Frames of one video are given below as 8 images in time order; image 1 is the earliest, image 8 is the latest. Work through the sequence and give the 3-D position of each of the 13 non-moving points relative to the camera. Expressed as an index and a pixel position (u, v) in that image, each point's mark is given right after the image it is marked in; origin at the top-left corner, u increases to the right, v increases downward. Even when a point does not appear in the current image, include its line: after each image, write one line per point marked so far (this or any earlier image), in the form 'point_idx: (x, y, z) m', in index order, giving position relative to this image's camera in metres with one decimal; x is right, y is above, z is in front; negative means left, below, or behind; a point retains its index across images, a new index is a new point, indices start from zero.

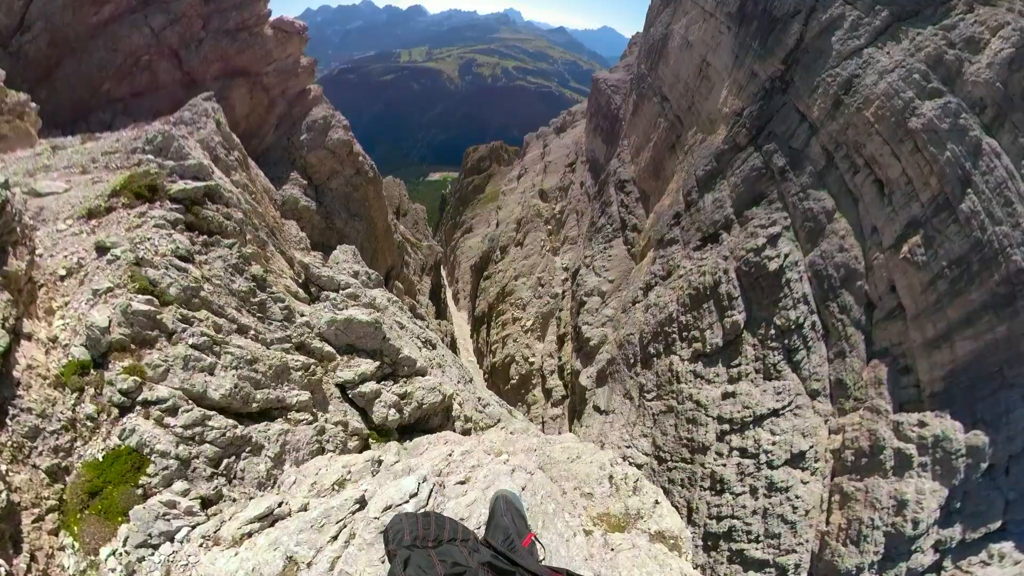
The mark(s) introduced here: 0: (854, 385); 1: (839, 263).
0: (+9.2, -2.7, +14.4) m
1: (+8.7, +0.3, +14.0) m
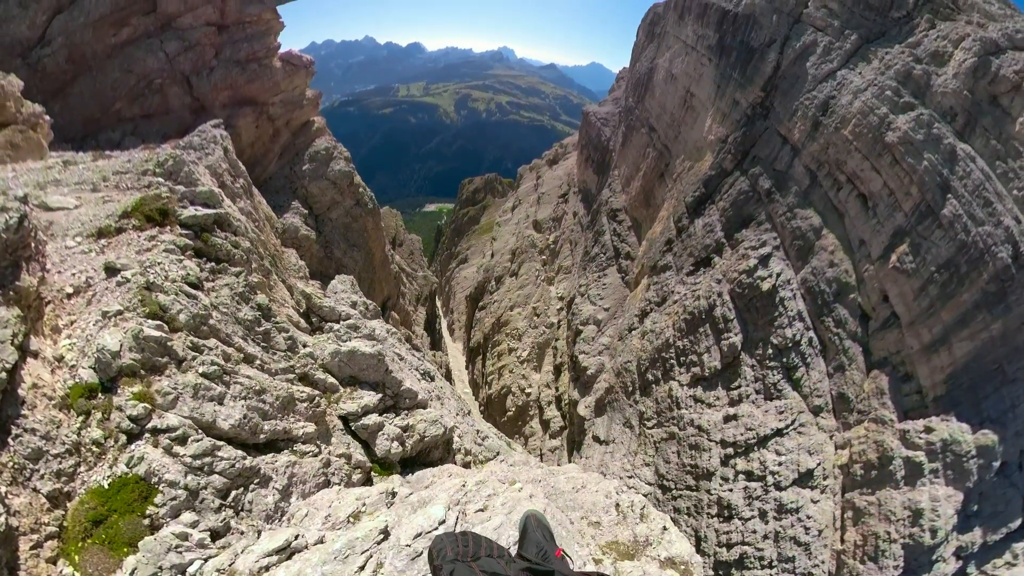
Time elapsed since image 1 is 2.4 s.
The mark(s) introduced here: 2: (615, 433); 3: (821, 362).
0: (+9.2, -3.0, +14.2) m
1: (+8.6, 0.0, +14.2) m
2: (+3.7, -5.1, +19.5) m
3: (+8.7, -2.2, +14.9) m
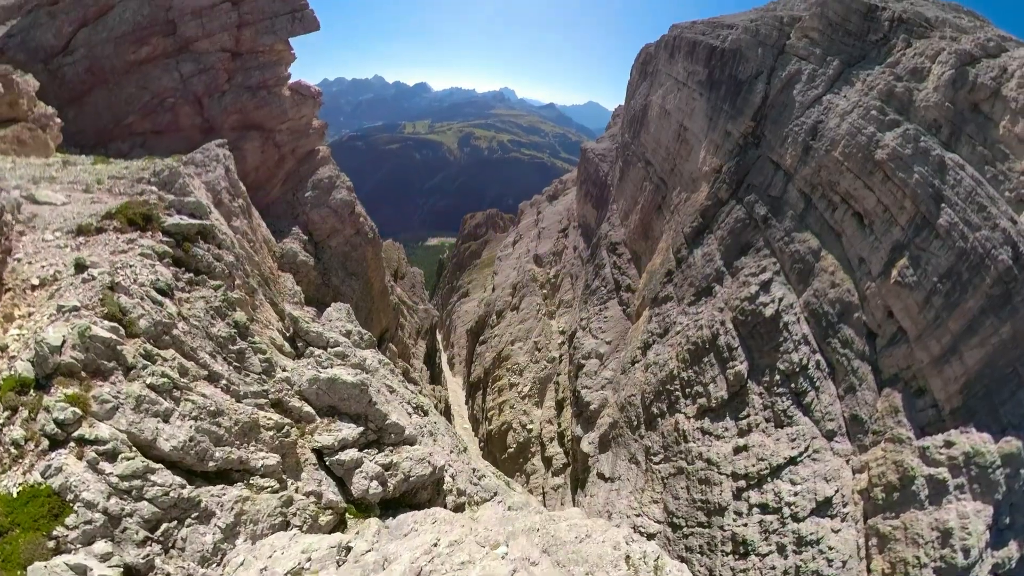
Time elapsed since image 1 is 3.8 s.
0: (+9.2, -3.4, +13.7) m
1: (+8.6, -0.4, +14.0) m
2: (+3.7, -6.2, +18.7) m
3: (+8.7, -2.7, +14.4) m
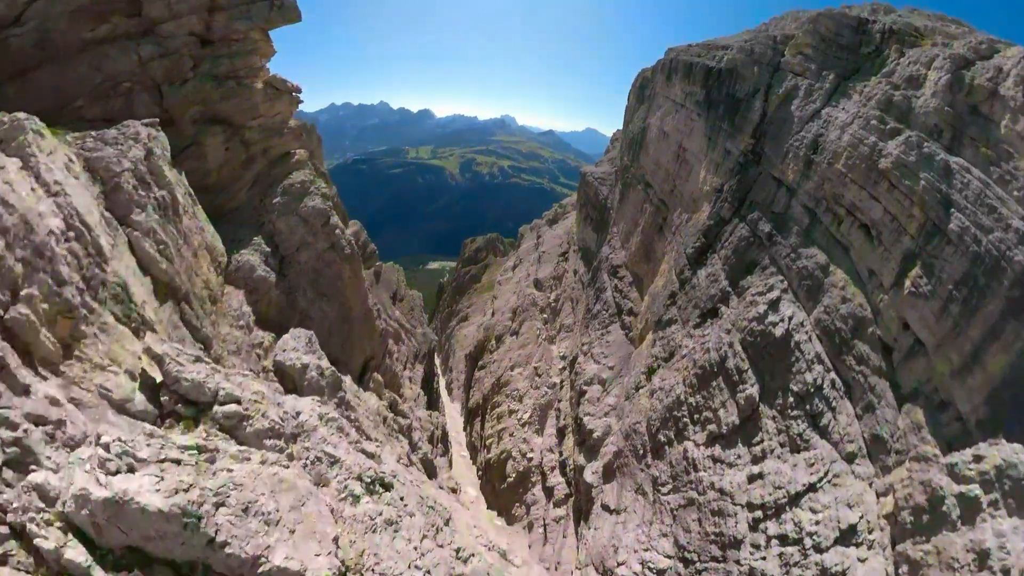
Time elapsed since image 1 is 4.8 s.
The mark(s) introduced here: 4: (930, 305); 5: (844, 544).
0: (+9.2, -3.6, +12.8) m
1: (+8.6, -0.7, +13.5) m
2: (+3.7, -6.9, +17.6) m
3: (+8.6, -3.0, +13.7) m
4: (+9.6, -0.4, +12.3) m
5: (+7.8, -6.0, +12.6) m
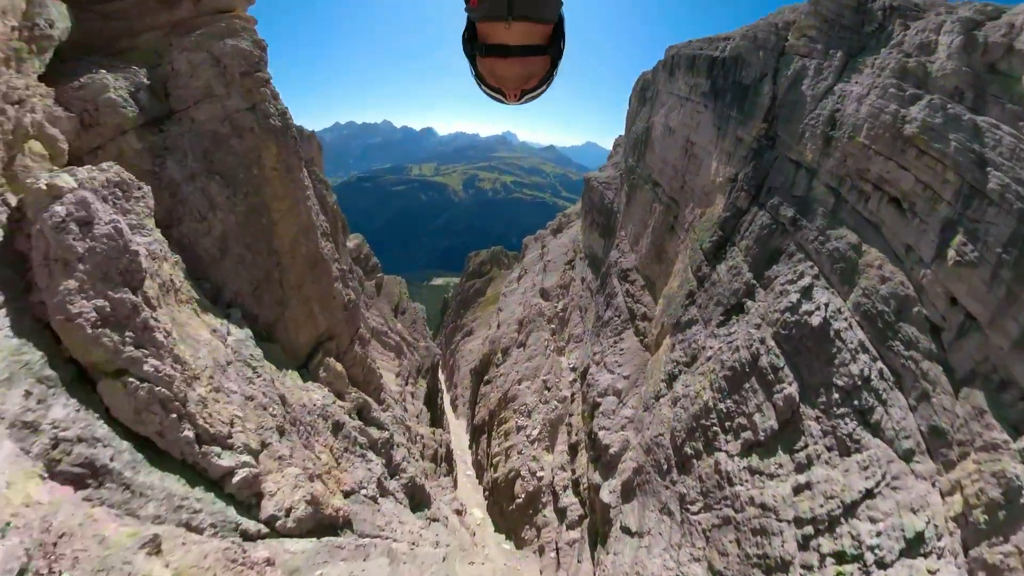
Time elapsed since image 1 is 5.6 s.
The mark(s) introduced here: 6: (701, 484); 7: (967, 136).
0: (+9.3, -2.9, +11.4) m
1: (+8.7, -0.1, +12.5) m
2: (+4.0, -7.0, +15.7) m
3: (+8.8, -2.5, +12.3) m
4: (+9.7, +0.3, +11.3) m
5: (+8.0, -5.3, +10.9) m
6: (+5.3, -5.6, +15.2) m
7: (+9.5, +3.2, +11.4) m
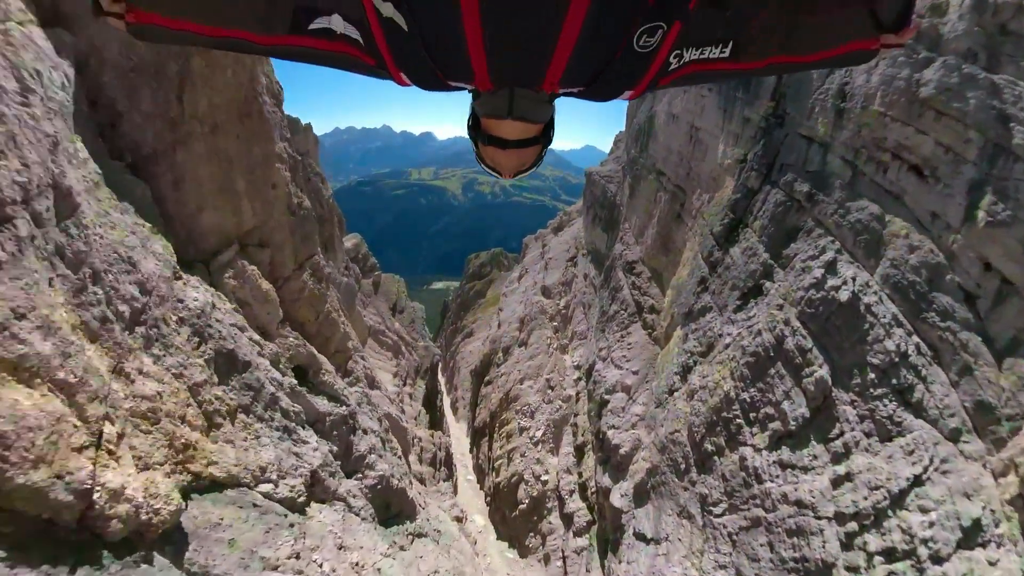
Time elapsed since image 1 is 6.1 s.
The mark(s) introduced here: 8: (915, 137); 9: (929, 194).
0: (+9.4, -2.1, +10.4) m
1: (+8.8, +0.5, +11.8) m
2: (+4.1, -6.6, +14.4) m
3: (+8.9, -1.8, +11.4) m
4: (+9.8, +1.1, +10.6) m
5: (+8.0, -4.5, +9.7) m
6: (+5.4, -5.2, +14.0) m
7: (+9.5, +4.0, +11.0) m
8: (+8.9, +3.3, +12.0) m
9: (+9.0, +2.1, +11.8) m
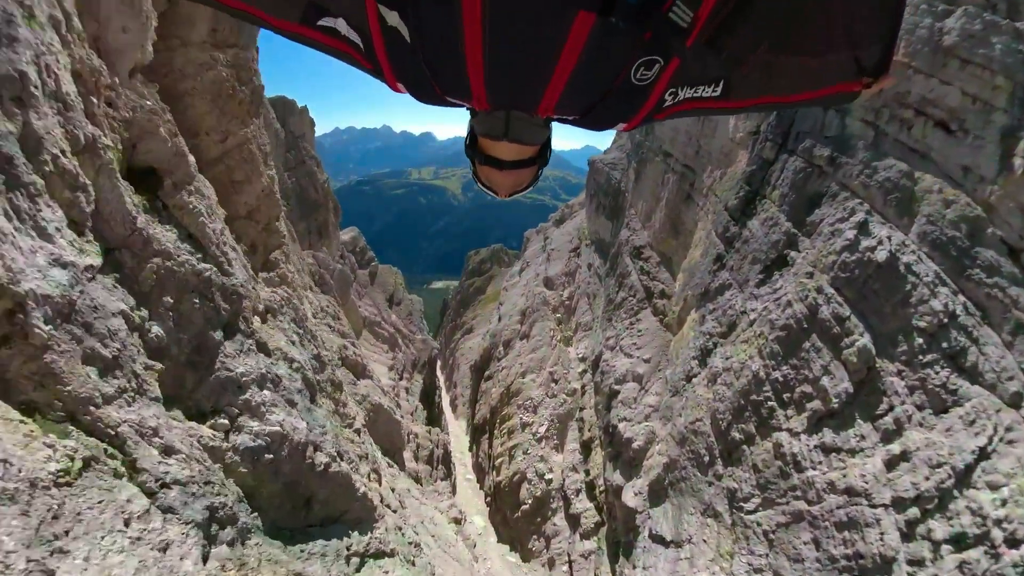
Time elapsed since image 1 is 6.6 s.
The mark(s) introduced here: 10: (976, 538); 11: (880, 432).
0: (+9.6, -1.1, +9.4) m
1: (+8.9, +1.4, +11.0) m
2: (+4.3, -6.0, +12.7) m
3: (+9.1, -0.8, +10.4) m
4: (+9.9, +2.1, +9.9) m
5: (+8.2, -3.3, +8.4) m
6: (+5.5, -4.5, +12.5) m
7: (+9.7, +4.9, +10.6) m
8: (+9.1, +4.2, +11.6) m
9: (+9.2, +2.9, +11.3) m
10: (+7.5, -3.8, +8.9) m
11: (+7.3, -3.0, +11.1) m
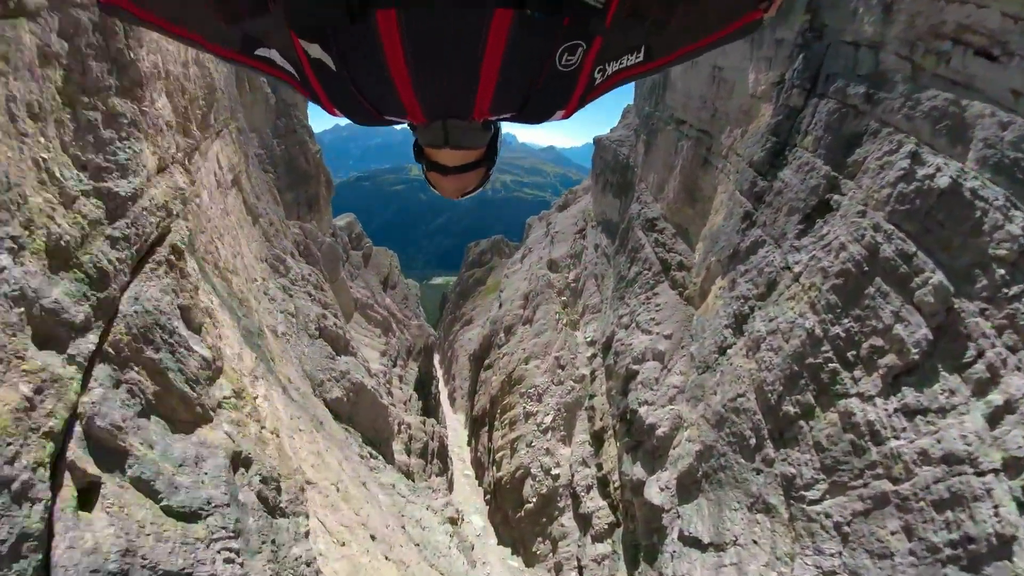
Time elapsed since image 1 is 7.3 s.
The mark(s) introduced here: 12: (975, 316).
0: (+10.1, +0.6, +8.1) m
1: (+9.3, +2.8, +10.0) m
2: (+4.7, -4.8, +10.3) m
3: (+9.5, +0.7, +9.0) m
4: (+10.4, +3.7, +9.2) m
5: (+8.8, -1.5, +6.6) m
6: (+5.9, -3.3, +10.4) m
7: (+10.0, +6.3, +10.2) m
8: (+9.4, +5.4, +11.0) m
9: (+9.5, +4.2, +10.5) m
10: (+8.0, -2.0, +7.1) m
11: (+7.7, -1.5, +9.3) m
12: (+8.1, -0.5, +9.6) m
